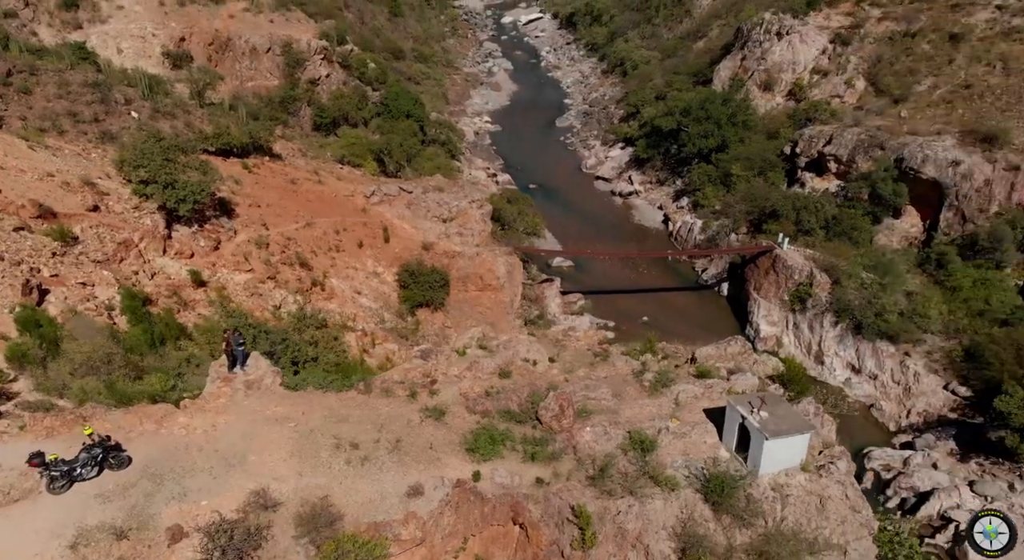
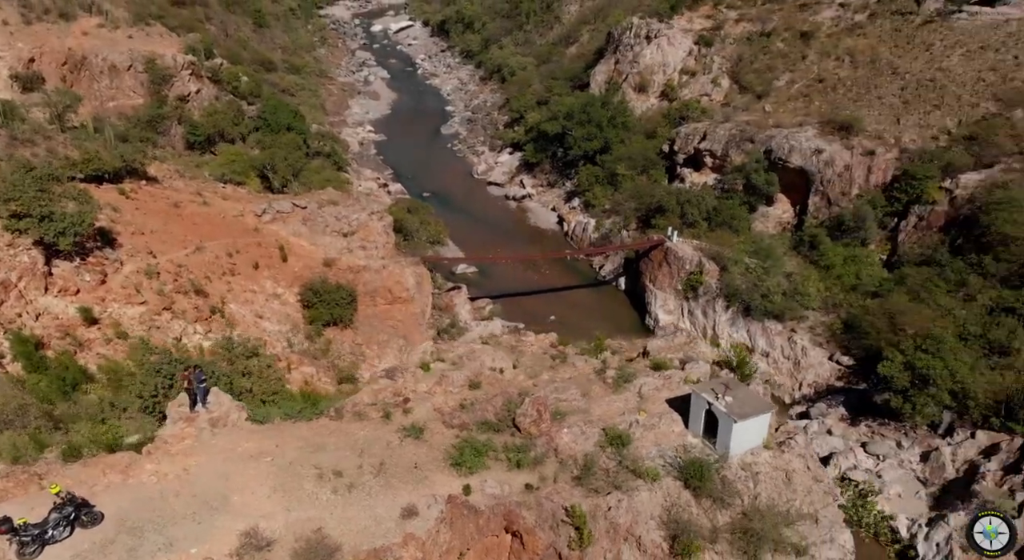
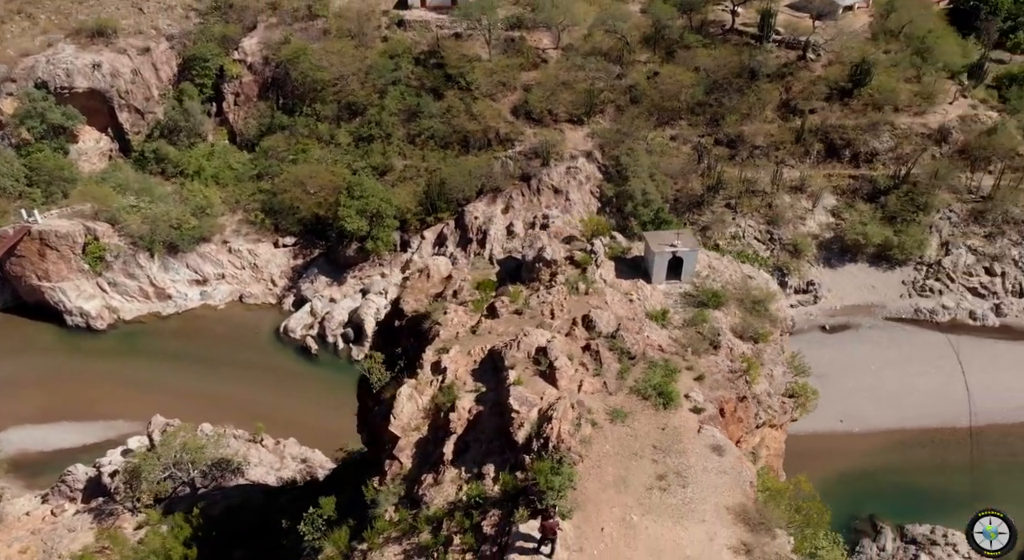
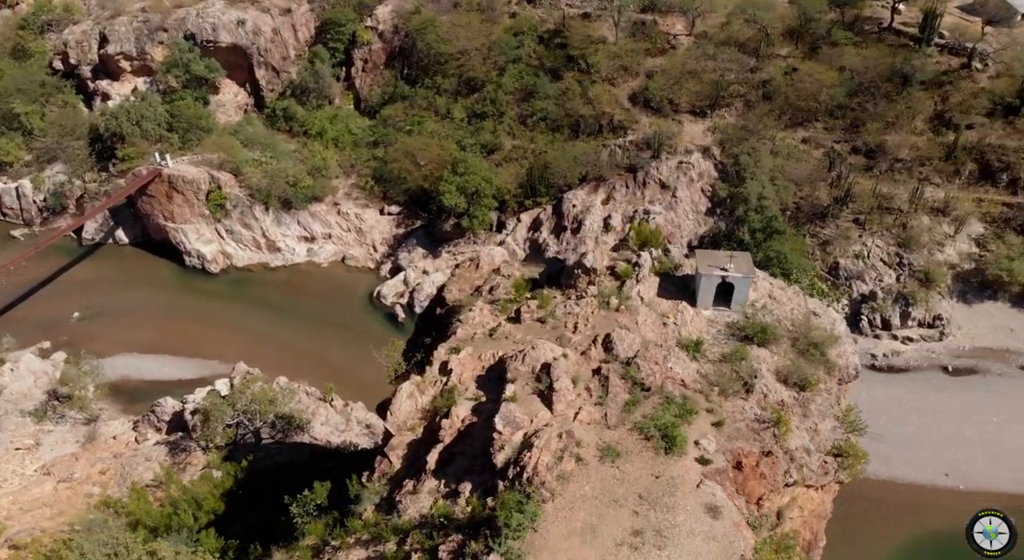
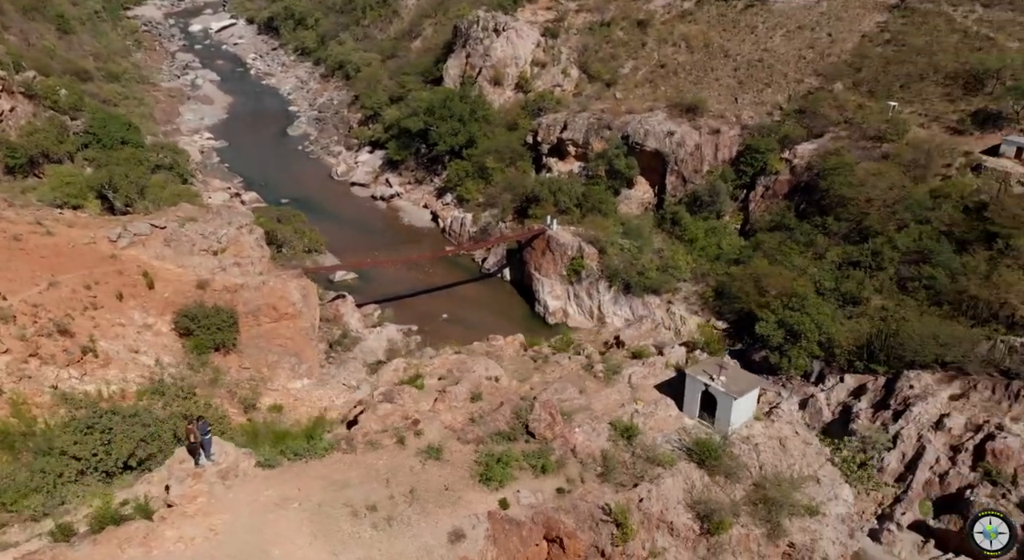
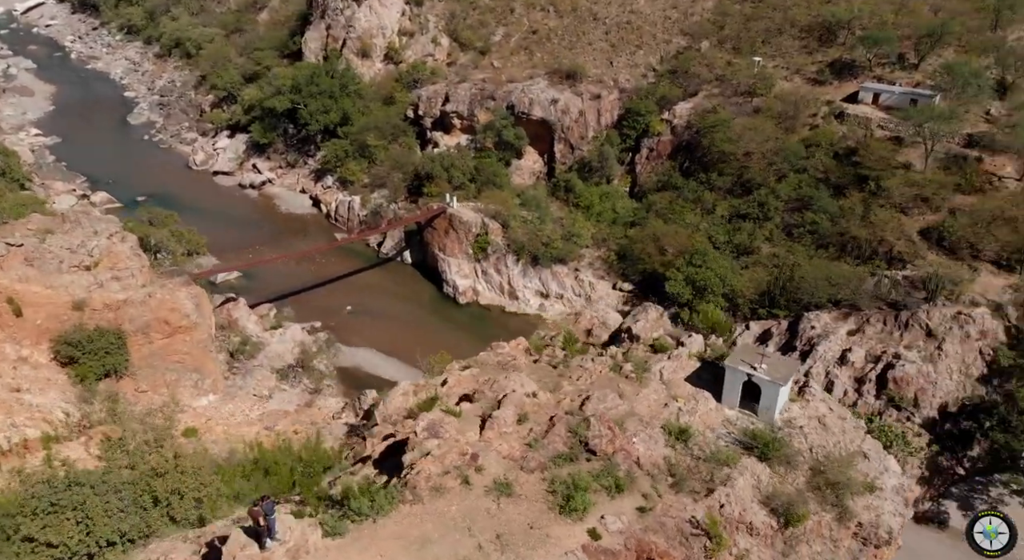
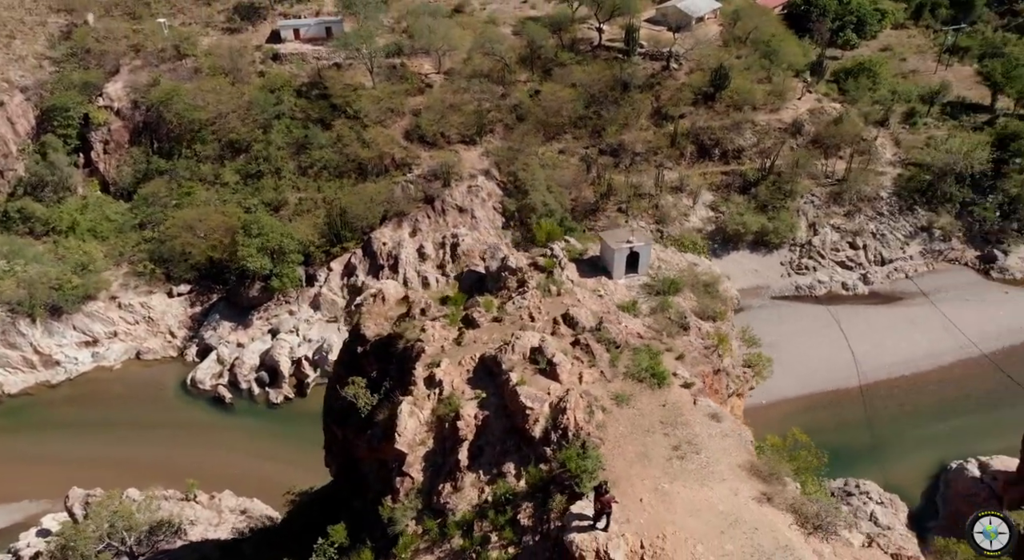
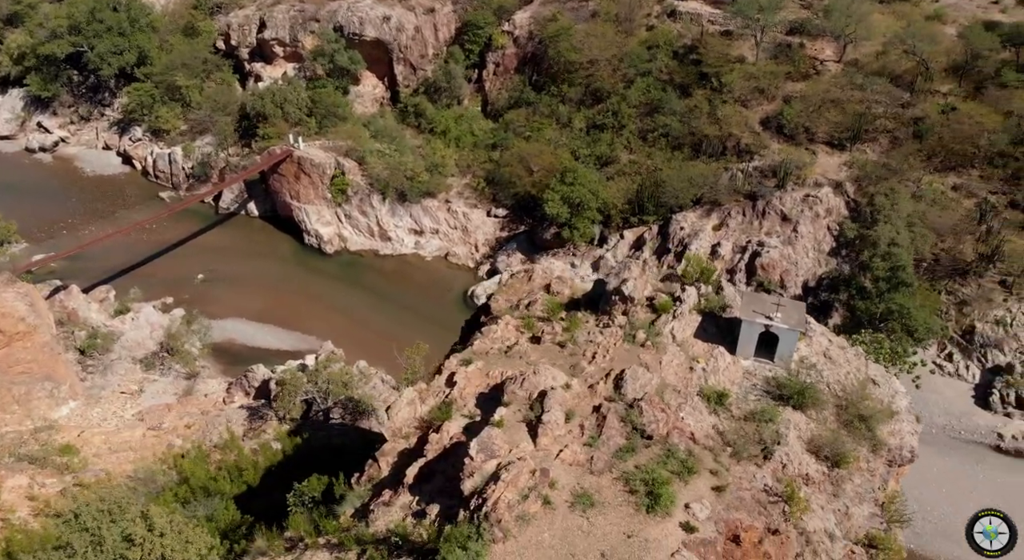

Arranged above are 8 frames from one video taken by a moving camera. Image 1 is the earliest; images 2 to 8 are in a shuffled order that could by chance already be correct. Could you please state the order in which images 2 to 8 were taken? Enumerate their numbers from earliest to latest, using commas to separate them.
2, 5, 6, 8, 4, 3, 7
